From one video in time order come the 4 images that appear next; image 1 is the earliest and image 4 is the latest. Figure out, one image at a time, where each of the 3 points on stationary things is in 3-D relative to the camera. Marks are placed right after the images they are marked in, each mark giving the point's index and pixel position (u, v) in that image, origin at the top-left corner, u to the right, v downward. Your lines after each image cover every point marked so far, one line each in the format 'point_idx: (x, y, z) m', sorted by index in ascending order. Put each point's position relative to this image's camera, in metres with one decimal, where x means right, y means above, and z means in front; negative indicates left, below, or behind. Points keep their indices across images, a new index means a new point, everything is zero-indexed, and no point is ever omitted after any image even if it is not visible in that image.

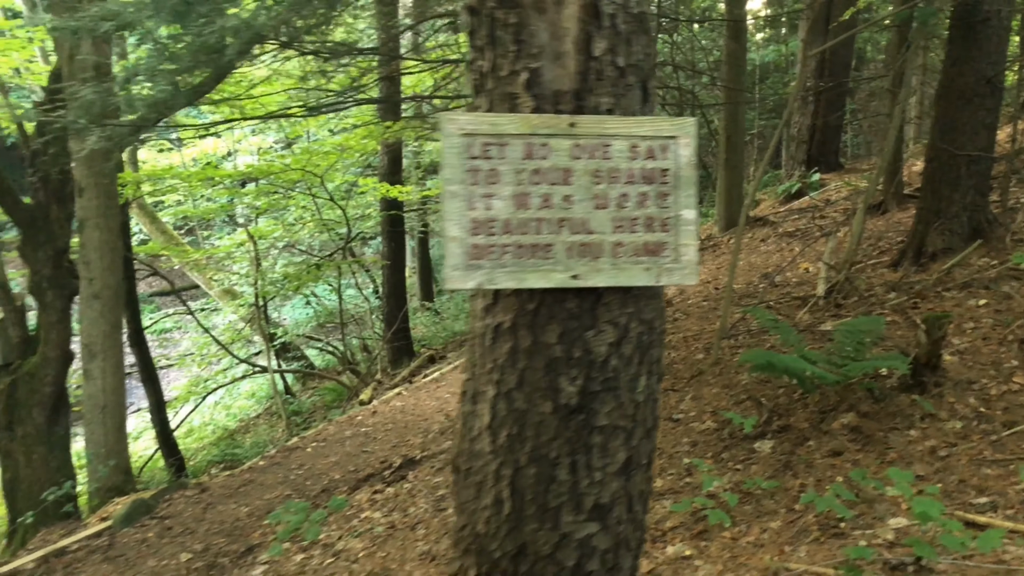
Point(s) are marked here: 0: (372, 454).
0: (-0.6, -0.8, +3.9) m
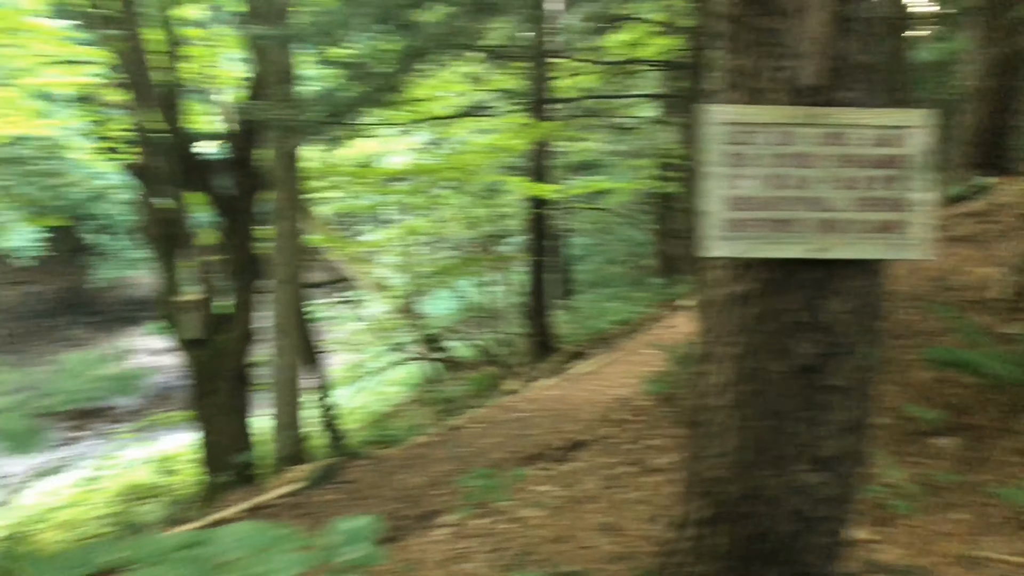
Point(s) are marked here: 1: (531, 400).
0: (+0.1, -0.7, +4.1) m
1: (+0.1, -0.7, +5.3) m
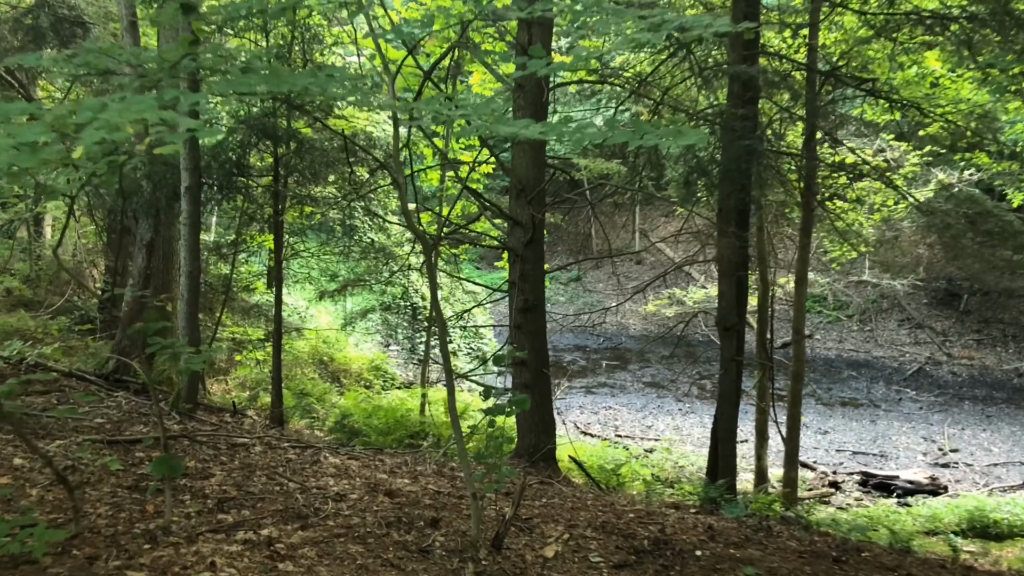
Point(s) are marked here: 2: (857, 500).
0: (+3.9, -0.9, +1.2) m
1: (+5.0, -1.0, +1.7) m
2: (+4.6, -2.9, +11.5) m
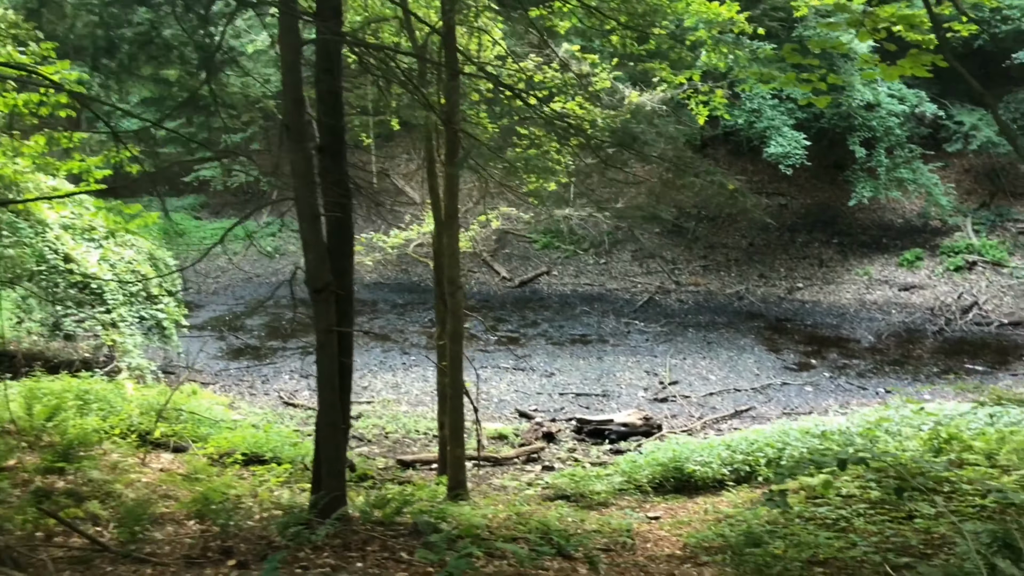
0: (+2.5, -0.8, +0.2) m
1: (+3.4, -0.8, +1.1) m
2: (+0.7, -2.1, +10.6) m
